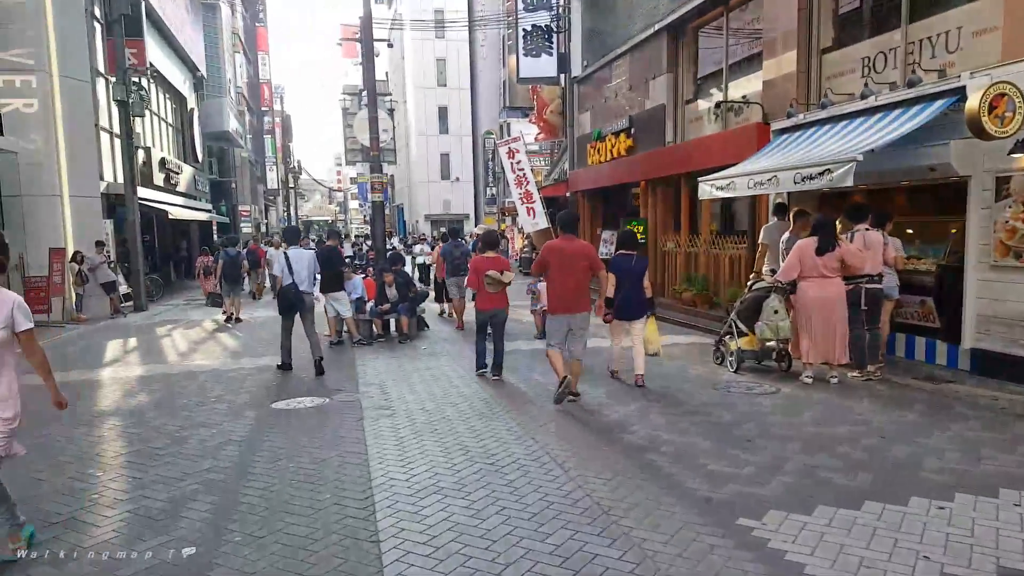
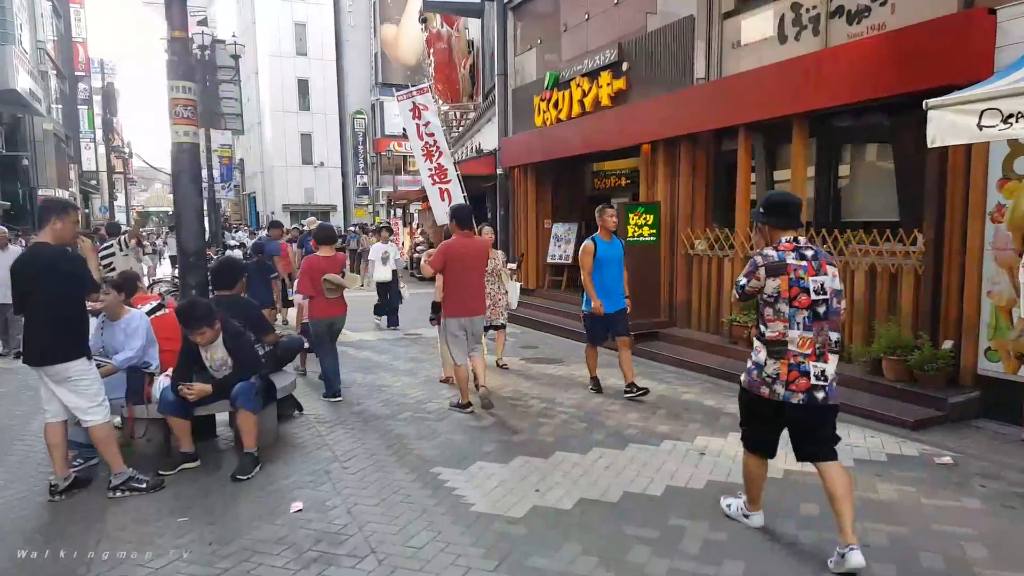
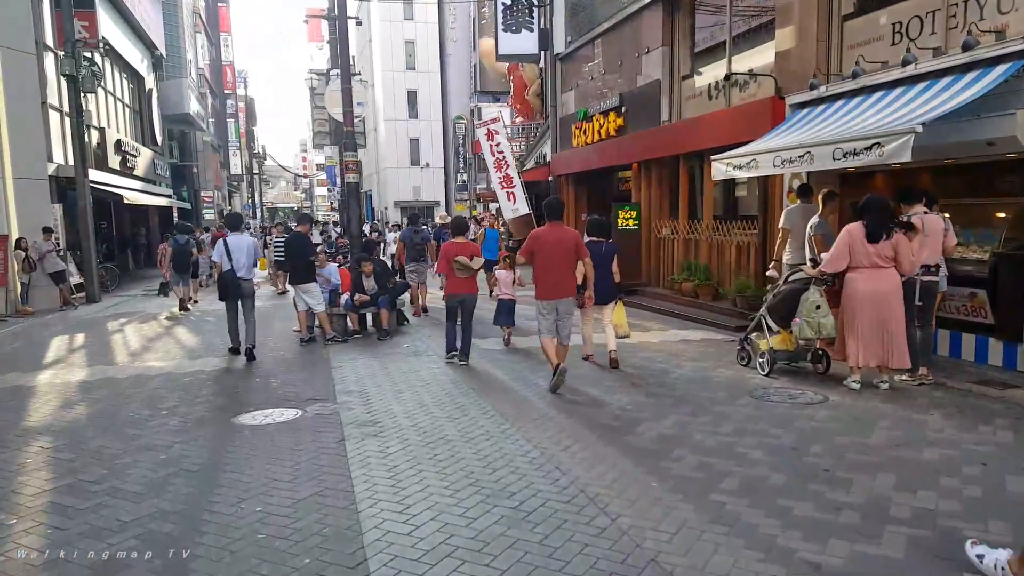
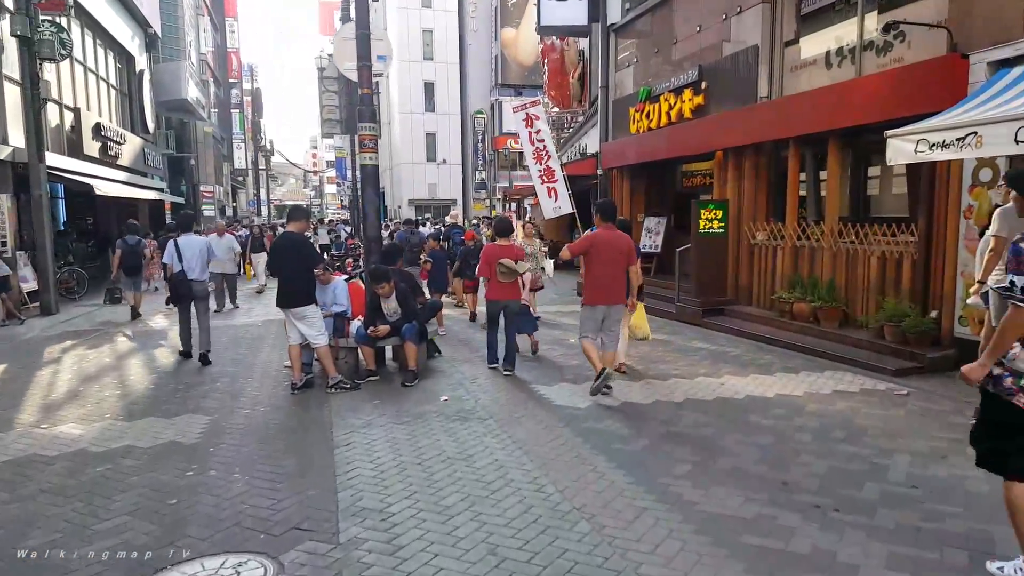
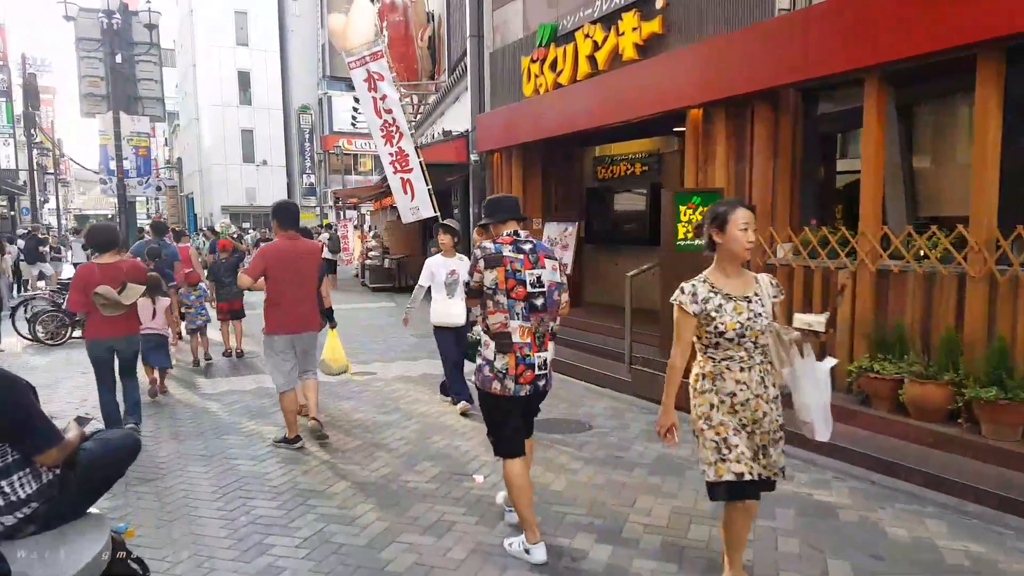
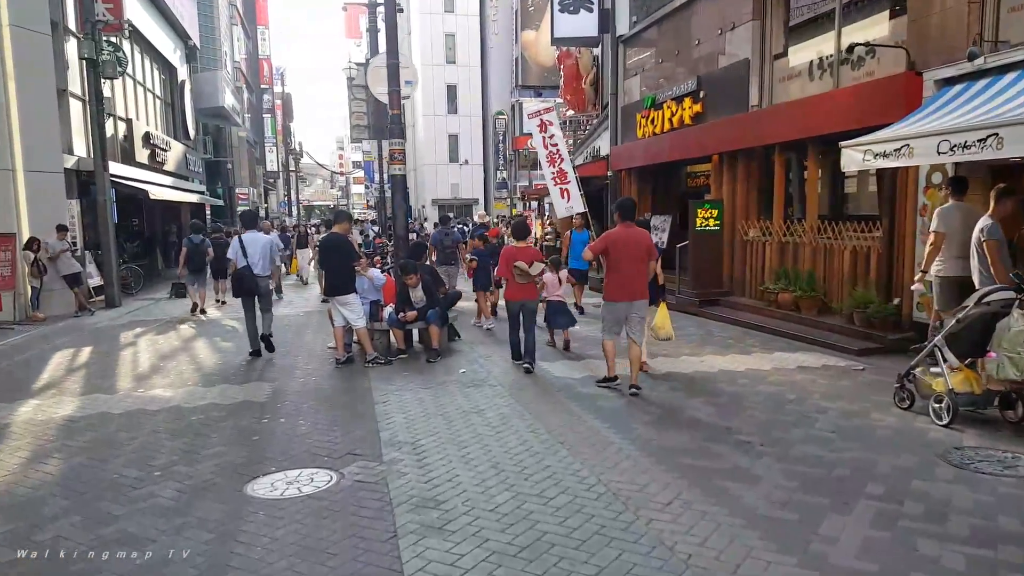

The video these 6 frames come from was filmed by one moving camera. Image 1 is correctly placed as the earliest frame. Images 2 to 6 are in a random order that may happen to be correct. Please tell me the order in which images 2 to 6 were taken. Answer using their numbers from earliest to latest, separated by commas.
3, 6, 4, 2, 5
